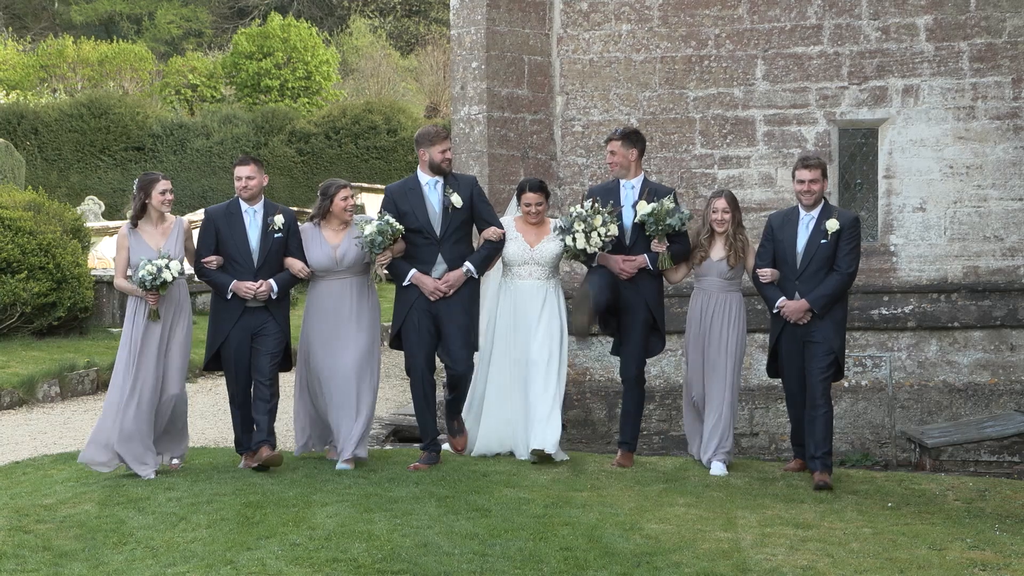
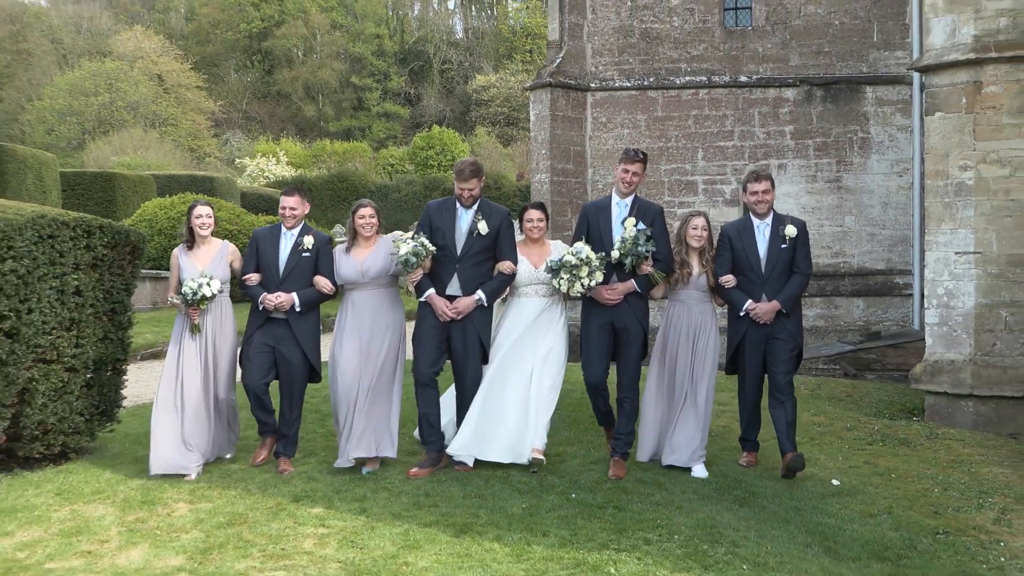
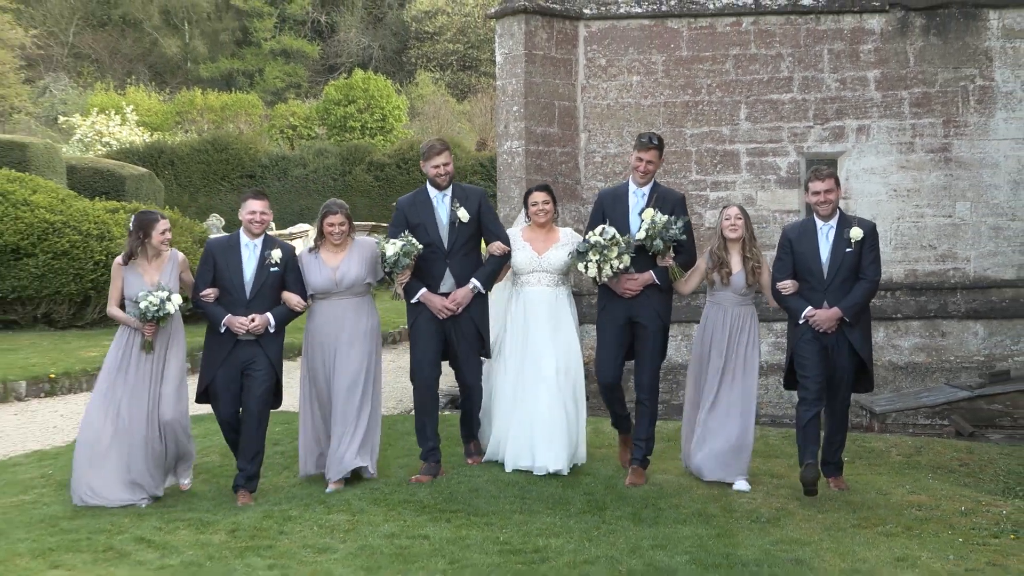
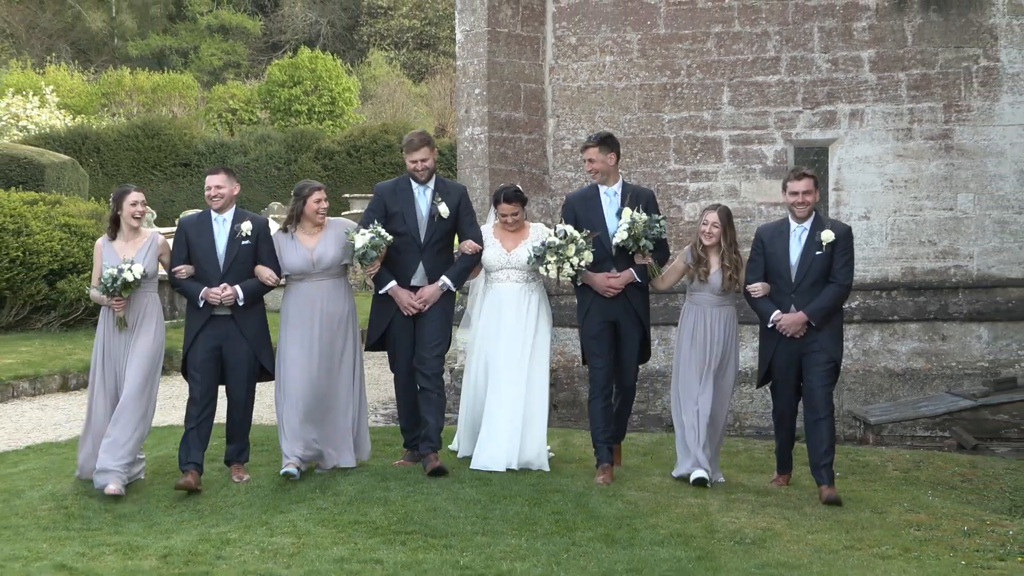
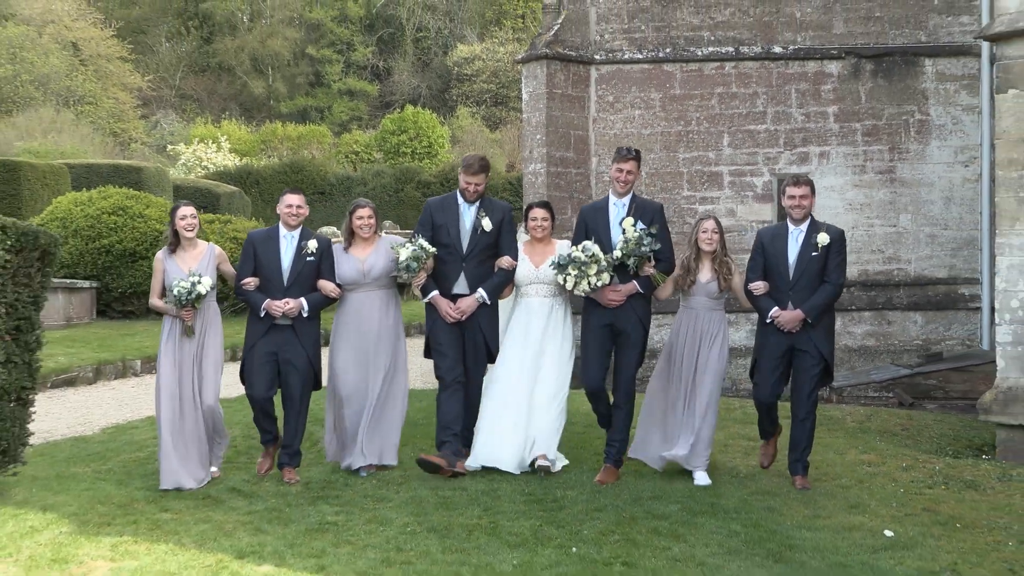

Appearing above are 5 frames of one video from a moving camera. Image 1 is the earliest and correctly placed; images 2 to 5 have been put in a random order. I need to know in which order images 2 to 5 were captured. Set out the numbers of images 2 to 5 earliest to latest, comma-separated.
4, 3, 5, 2
